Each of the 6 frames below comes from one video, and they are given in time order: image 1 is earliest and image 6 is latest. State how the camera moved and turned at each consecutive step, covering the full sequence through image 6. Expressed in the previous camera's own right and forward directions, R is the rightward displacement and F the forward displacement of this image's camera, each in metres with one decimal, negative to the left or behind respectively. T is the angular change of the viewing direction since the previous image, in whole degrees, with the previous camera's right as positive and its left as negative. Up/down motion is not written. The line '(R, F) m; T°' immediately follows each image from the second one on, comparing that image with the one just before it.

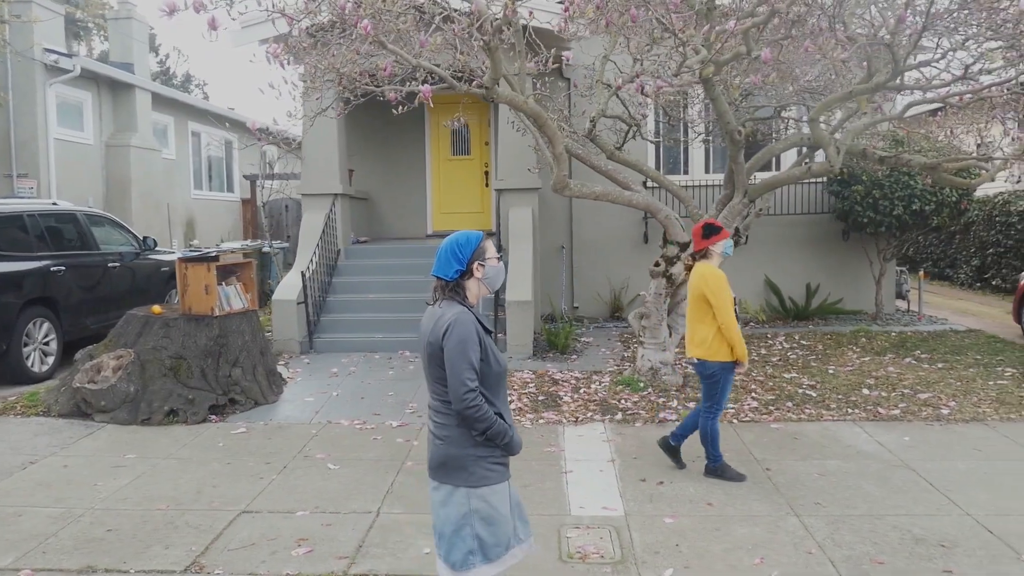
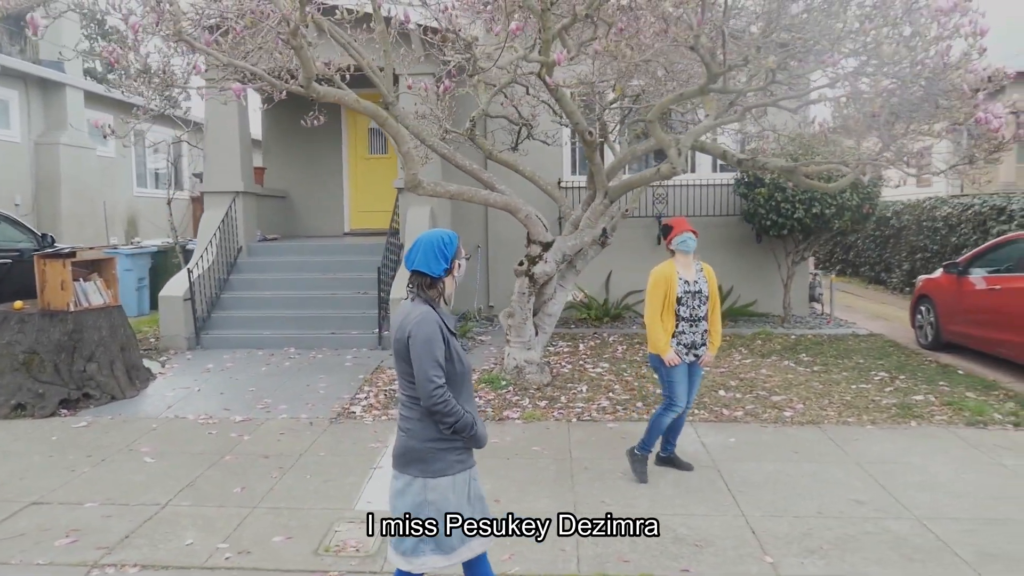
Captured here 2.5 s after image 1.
(+1.2, -0.1) m; 0°
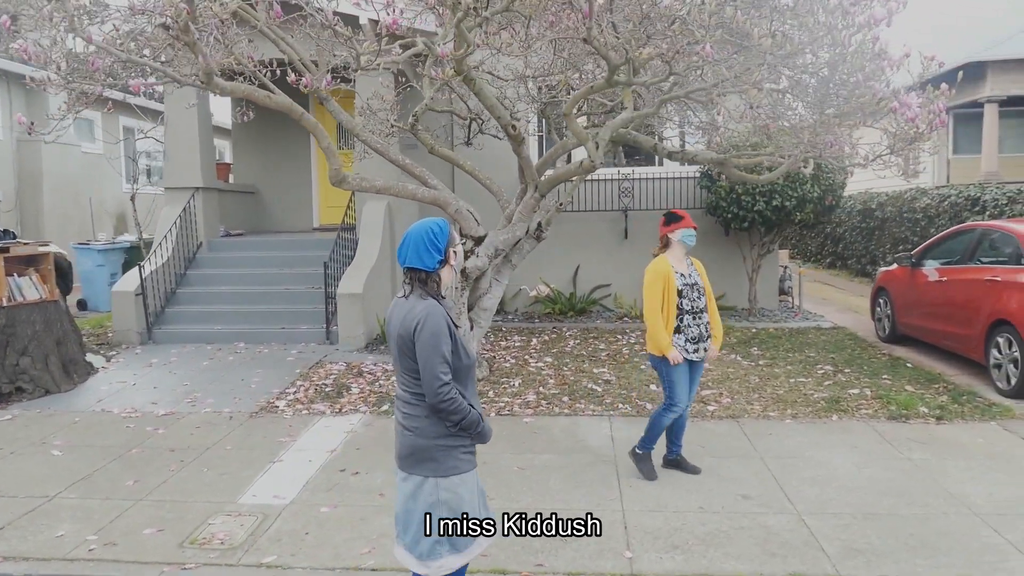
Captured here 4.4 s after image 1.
(+0.8, 0.0) m; -2°
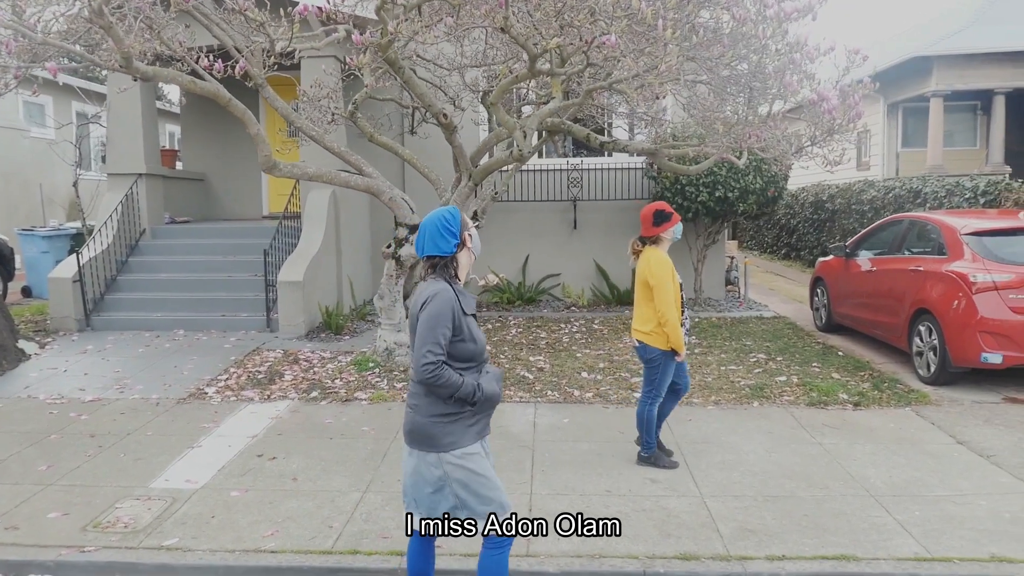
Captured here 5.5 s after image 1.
(+0.4, -0.1) m; +2°
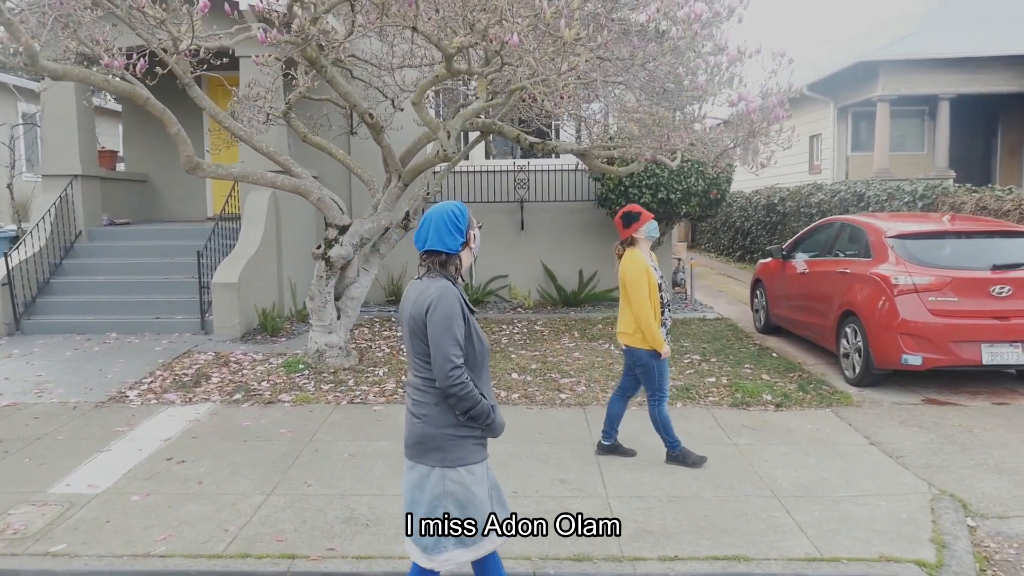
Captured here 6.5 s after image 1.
(+0.4, 0.0) m; +2°
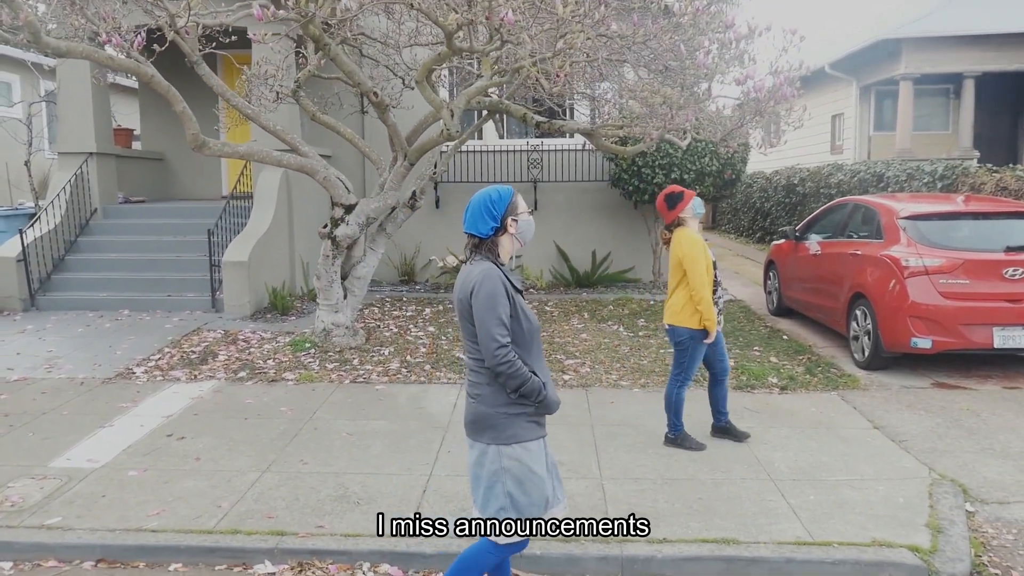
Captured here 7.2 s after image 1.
(+0.2, 0.0) m; -2°
